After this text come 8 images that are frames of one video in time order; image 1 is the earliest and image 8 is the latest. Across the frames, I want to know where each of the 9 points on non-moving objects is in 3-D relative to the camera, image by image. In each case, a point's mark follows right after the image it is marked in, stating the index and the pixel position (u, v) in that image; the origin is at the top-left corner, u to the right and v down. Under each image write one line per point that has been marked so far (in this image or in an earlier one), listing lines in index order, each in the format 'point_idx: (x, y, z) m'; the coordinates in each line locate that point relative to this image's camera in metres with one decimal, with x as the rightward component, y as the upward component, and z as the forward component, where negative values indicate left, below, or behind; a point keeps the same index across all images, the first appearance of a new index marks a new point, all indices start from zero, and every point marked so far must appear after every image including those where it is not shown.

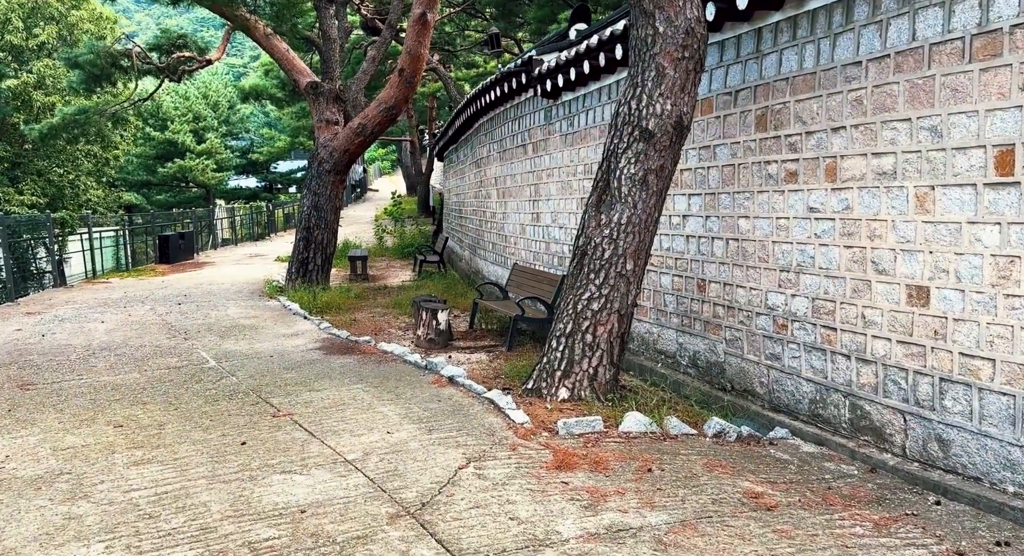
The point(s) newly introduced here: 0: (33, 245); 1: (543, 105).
0: (-7.4, +0.5, +12.7) m
1: (+0.3, +1.8, +8.5) m
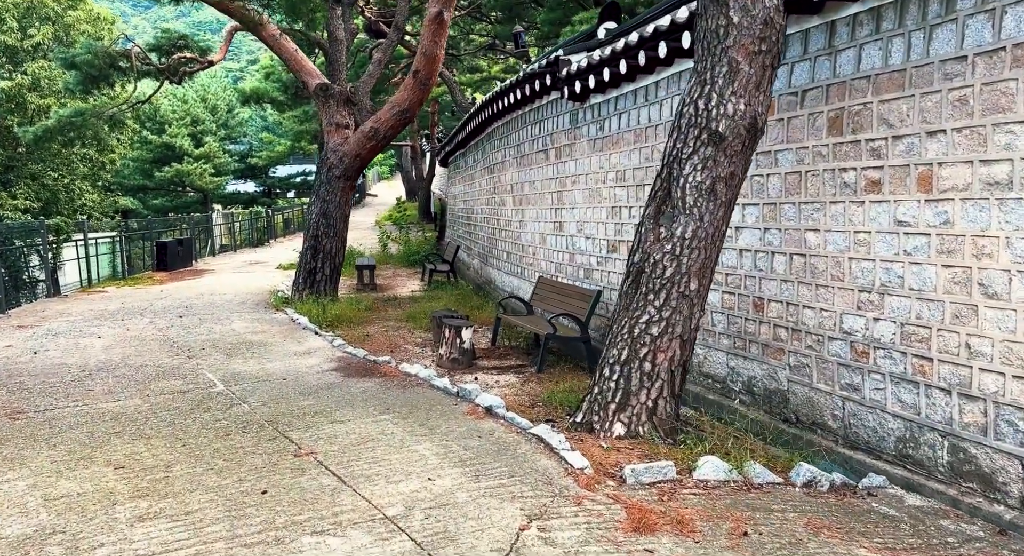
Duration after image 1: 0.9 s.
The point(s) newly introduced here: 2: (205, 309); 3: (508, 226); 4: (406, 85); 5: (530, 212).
0: (-7.2, +0.4, +12.2) m
1: (+0.6, +1.7, +8.1) m
2: (-4.0, -0.5, +10.9) m
3: (0.0, +0.8, +11.5) m
4: (-1.3, +2.5, +10.6) m
5: (+0.2, +0.8, +10.0) m
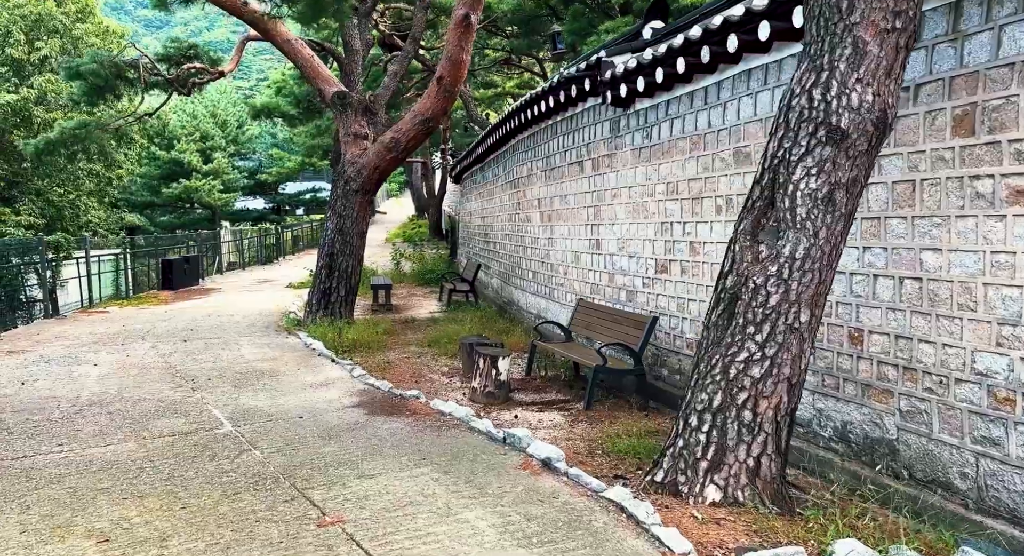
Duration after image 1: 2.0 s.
0: (-6.8, +0.1, +11.5) m
1: (+0.9, +1.5, +7.4) m
2: (-3.7, -0.7, +10.2) m
3: (+0.3, +0.5, +10.8) m
4: (-1.0, +2.3, +10.0) m
5: (+0.6, +0.6, +9.3) m
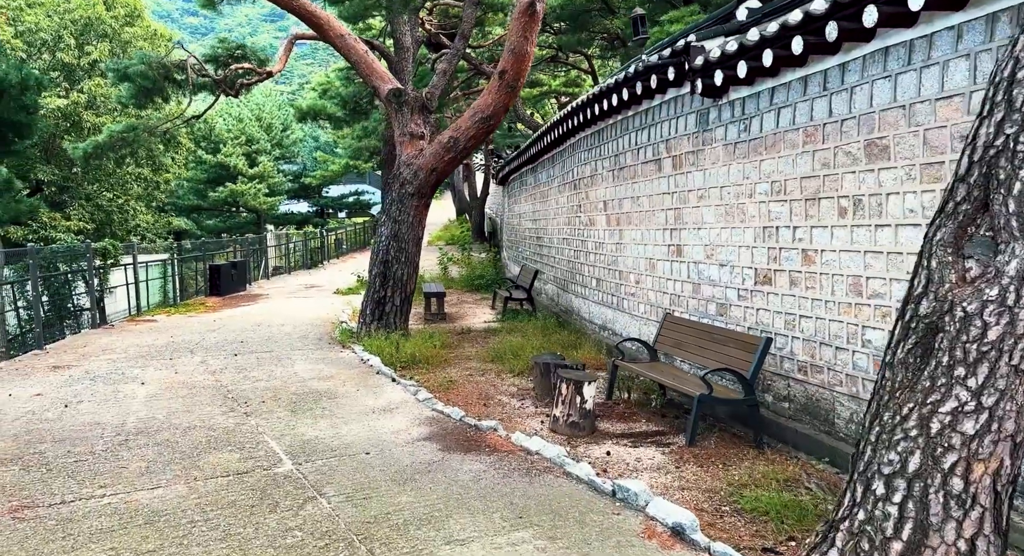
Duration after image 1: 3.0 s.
0: (-6.0, 0.0, +11.2) m
1: (+1.5, +1.4, +6.7) m
2: (-2.9, -0.8, +9.7) m
3: (+1.1, +0.4, +10.1) m
4: (-0.2, +2.2, +9.4) m
5: (+1.3, +0.5, +8.6) m
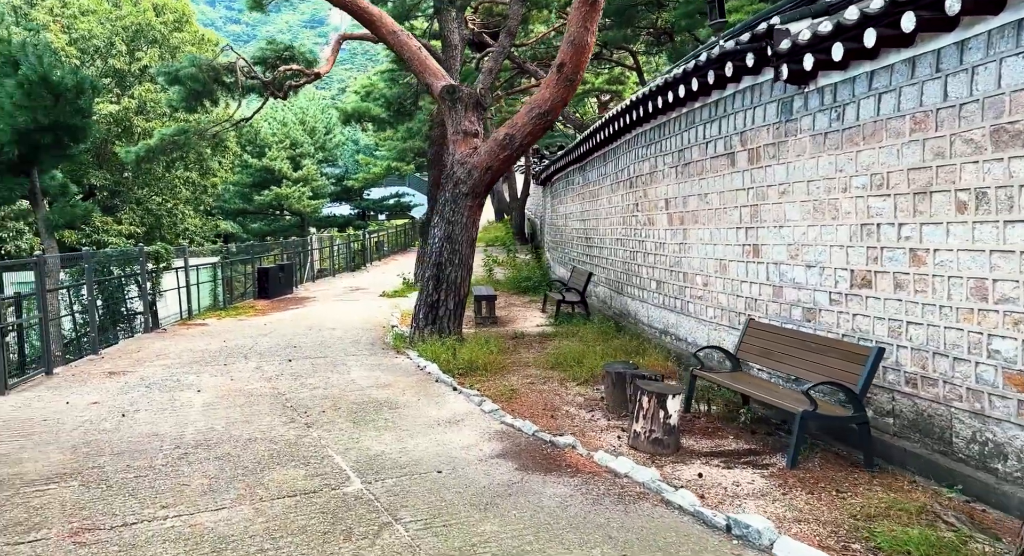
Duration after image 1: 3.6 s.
0: (-5.2, -0.1, +11.1) m
1: (+2.0, +1.4, +6.3) m
2: (-2.3, -0.9, +9.5) m
3: (+1.8, +0.4, +9.7) m
4: (+0.4, +2.1, +9.0) m
5: (+1.9, +0.4, +8.2) m
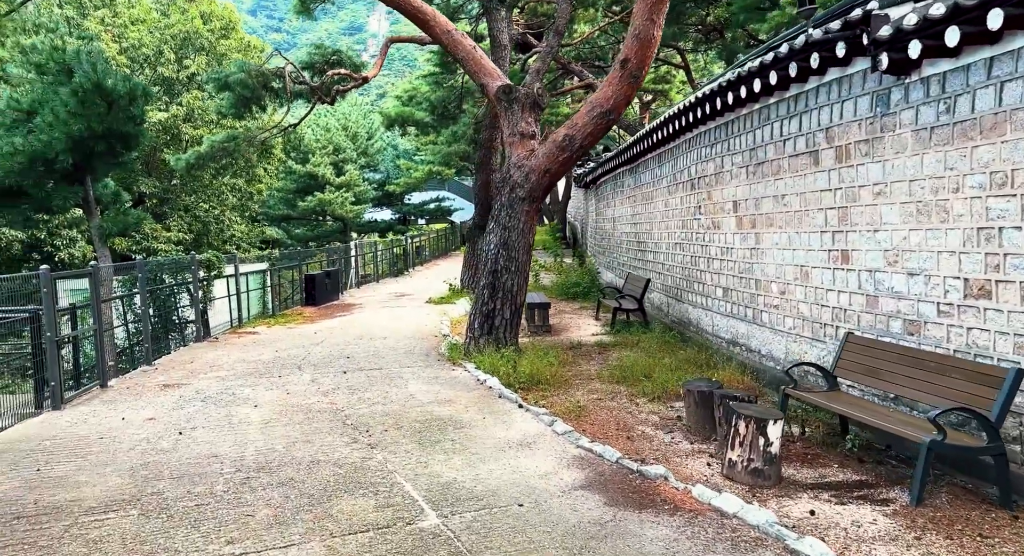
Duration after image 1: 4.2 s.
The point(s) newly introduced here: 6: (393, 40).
0: (-4.5, -0.2, +11.0) m
1: (+2.5, +1.3, +5.8) m
2: (-1.6, -1.0, +9.3) m
3: (+2.5, +0.3, +9.3) m
4: (+1.0, +2.0, +8.6) m
5: (+2.5, +0.3, +7.8) m
6: (-1.9, +3.6, +12.5) m
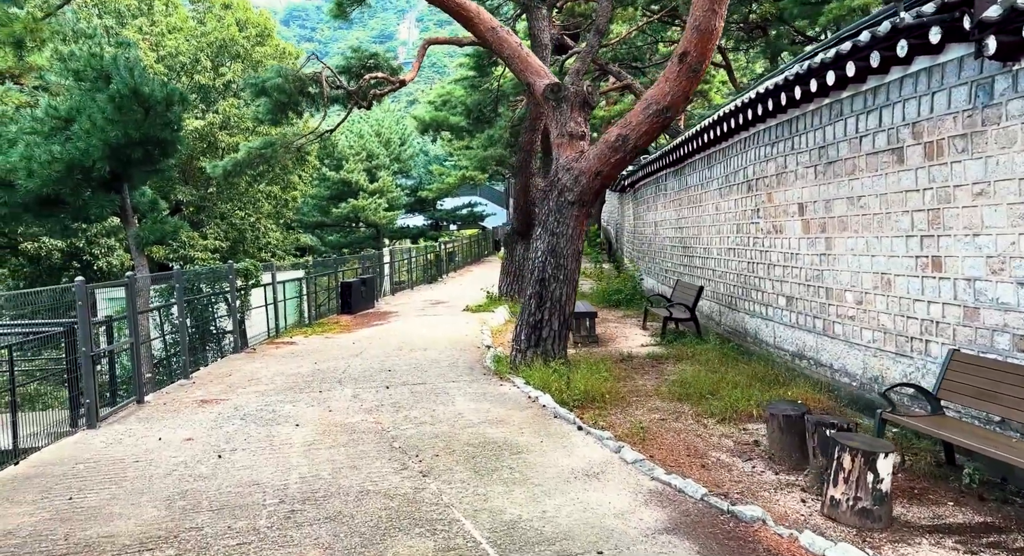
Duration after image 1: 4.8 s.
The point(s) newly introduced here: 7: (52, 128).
0: (-3.9, -0.3, +10.7) m
1: (+2.9, +1.2, +5.3) m
2: (-1.0, -1.1, +8.8) m
3: (+3.0, +0.2, +8.7) m
4: (+1.5, +1.9, +8.1) m
5: (+3.0, +0.3, +7.2) m
6: (-1.2, +3.5, +12.1) m
7: (-6.3, +2.0, +11.2) m
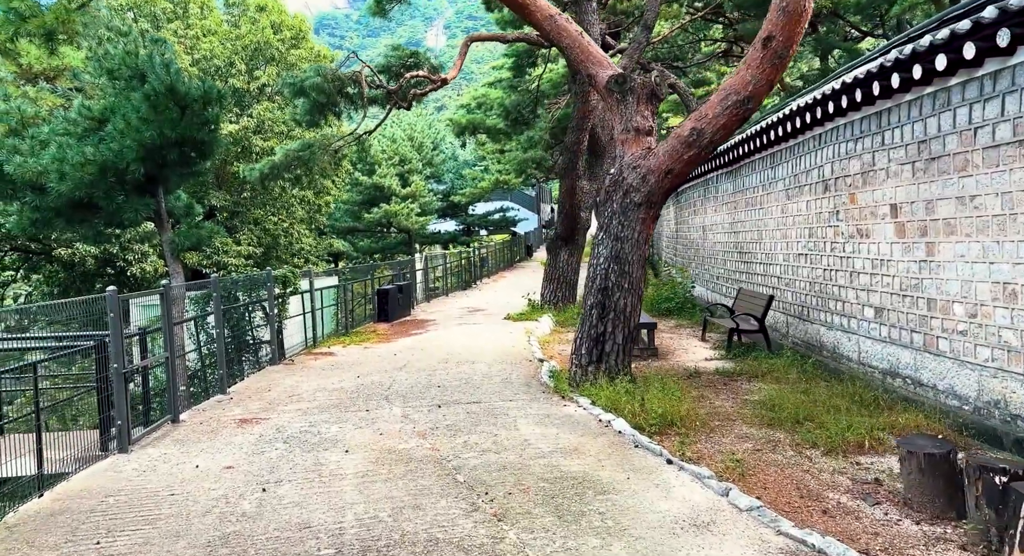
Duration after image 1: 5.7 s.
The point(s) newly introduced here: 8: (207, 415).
0: (-3.2, -0.4, +10.1) m
1: (+3.4, +1.1, +4.4) m
2: (-0.4, -1.2, +8.2) m
3: (+3.6, +0.1, +7.9) m
4: (+2.1, +1.9, +7.4) m
5: (+3.5, +0.2, +6.4) m
6: (-0.5, +3.4, +11.4) m
7: (-5.6, +1.9, +10.7) m
8: (-2.9, -1.3, +7.9) m
